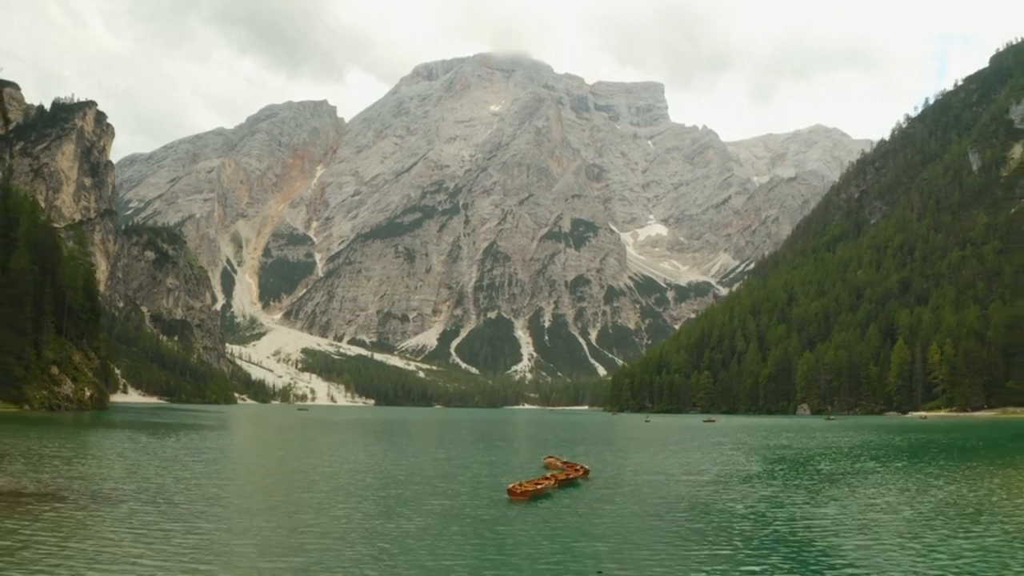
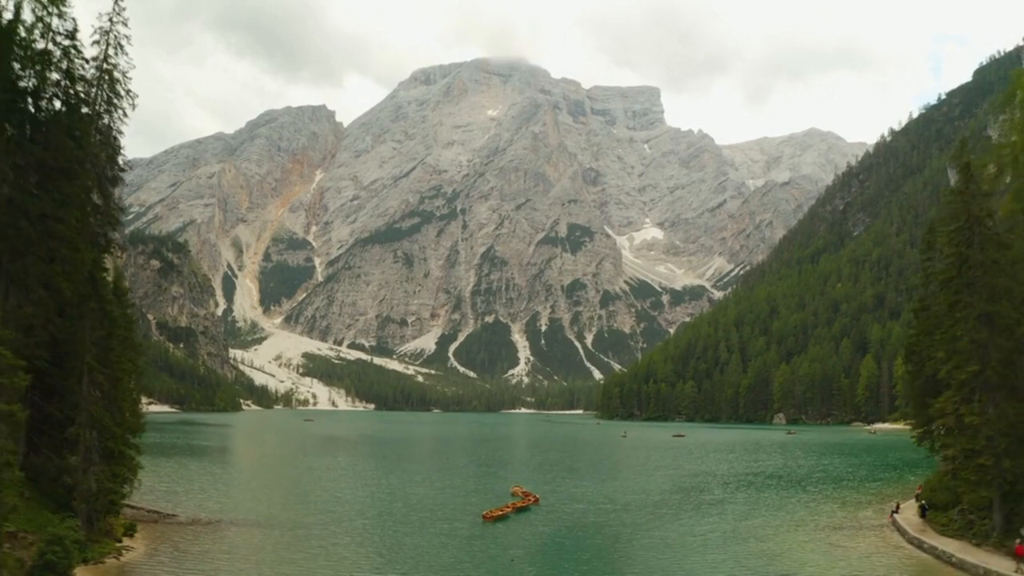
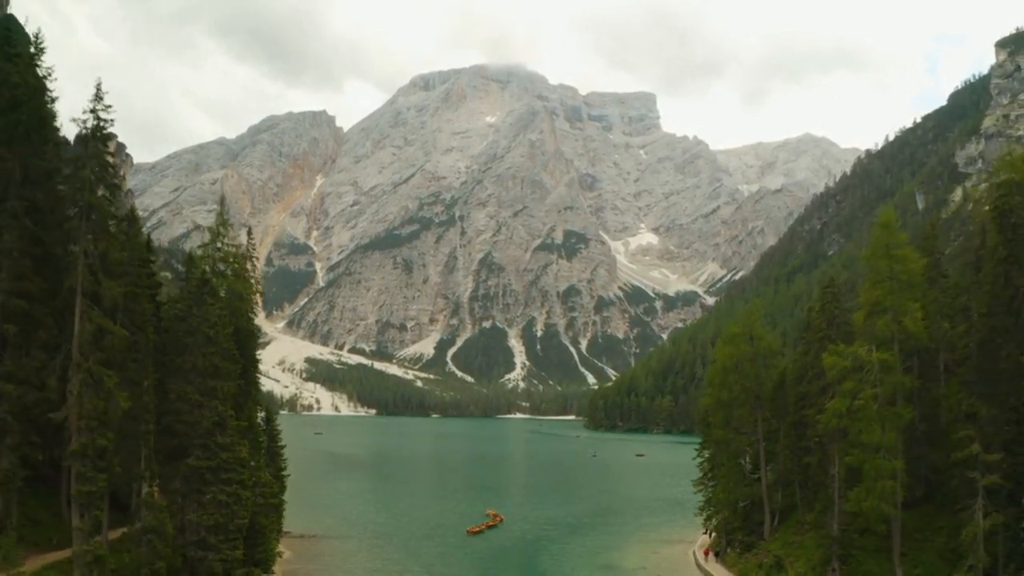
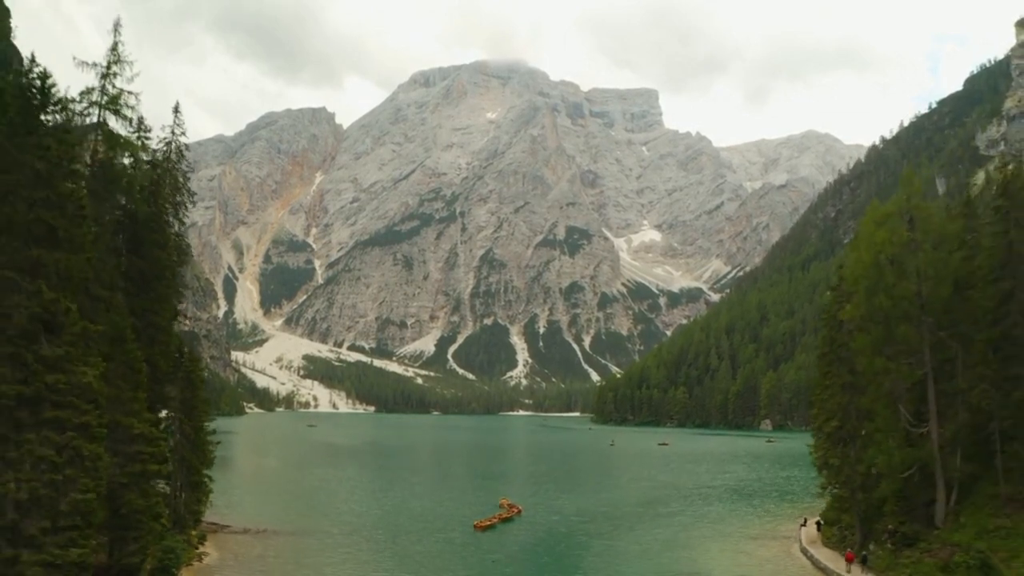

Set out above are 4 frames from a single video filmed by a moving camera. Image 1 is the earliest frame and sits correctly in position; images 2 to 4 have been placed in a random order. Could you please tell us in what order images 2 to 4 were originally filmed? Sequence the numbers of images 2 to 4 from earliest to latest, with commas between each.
2, 4, 3
